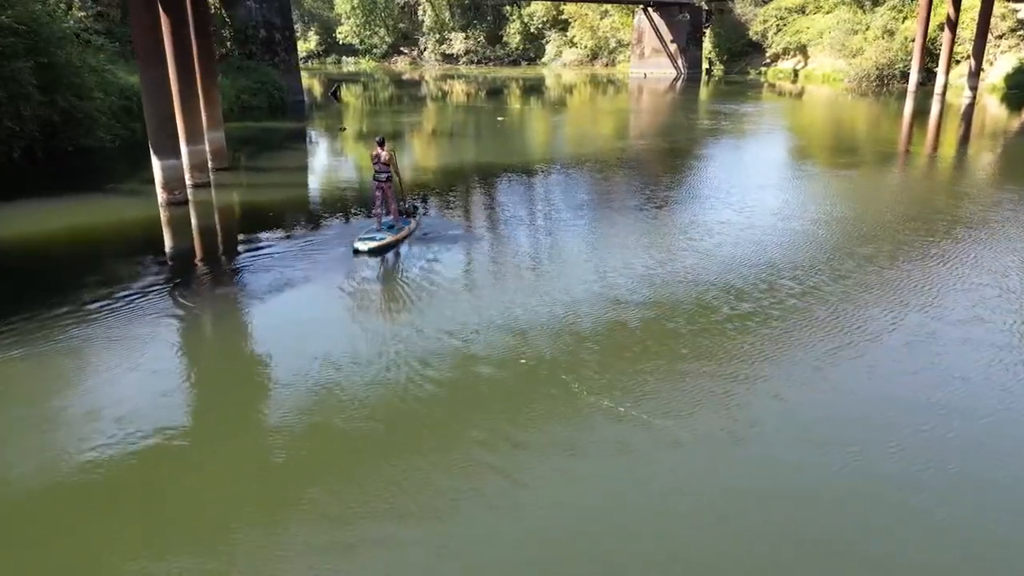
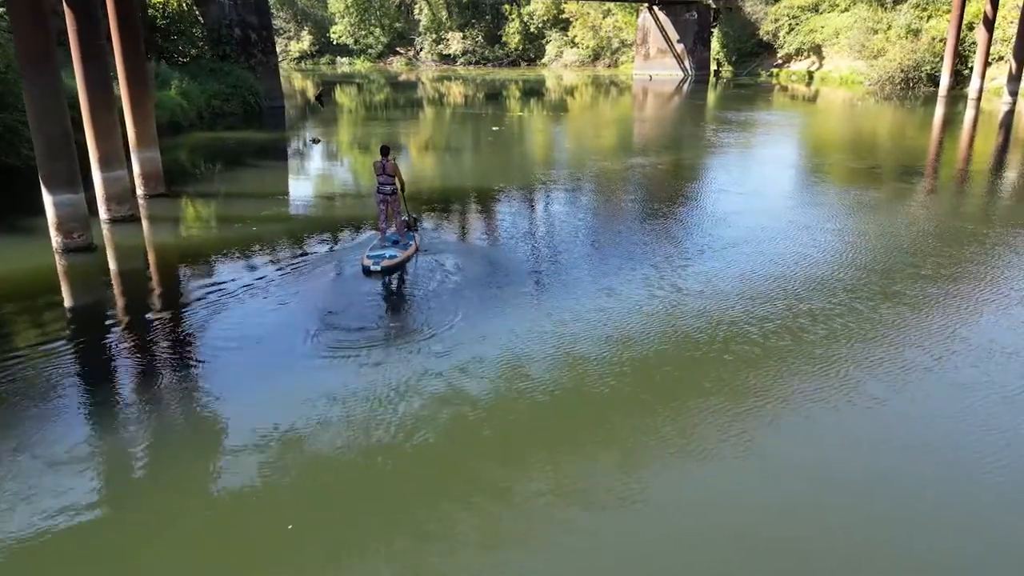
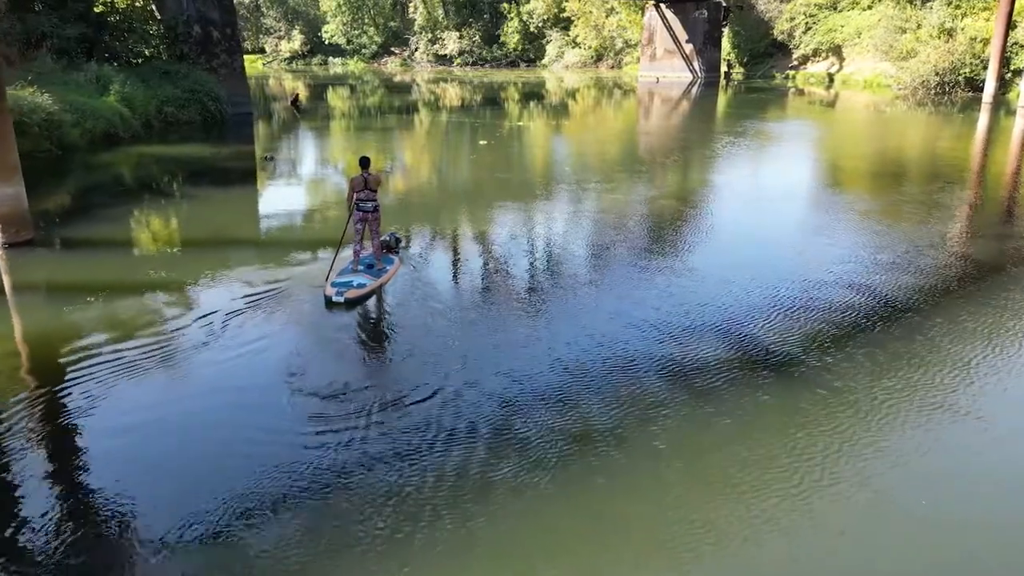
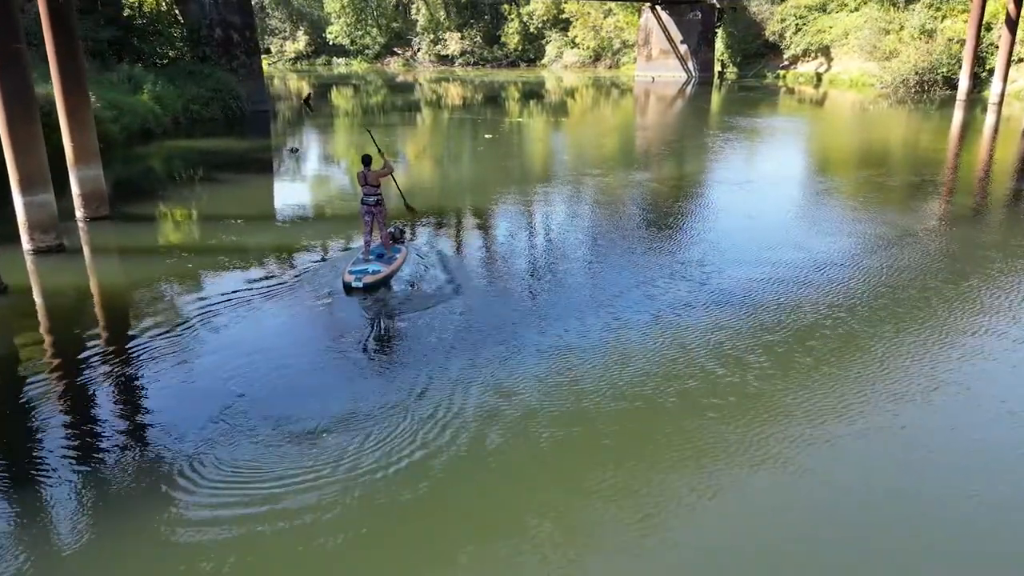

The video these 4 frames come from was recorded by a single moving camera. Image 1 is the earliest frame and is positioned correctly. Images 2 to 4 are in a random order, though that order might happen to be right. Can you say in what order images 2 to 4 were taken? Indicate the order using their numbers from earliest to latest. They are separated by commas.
2, 4, 3
